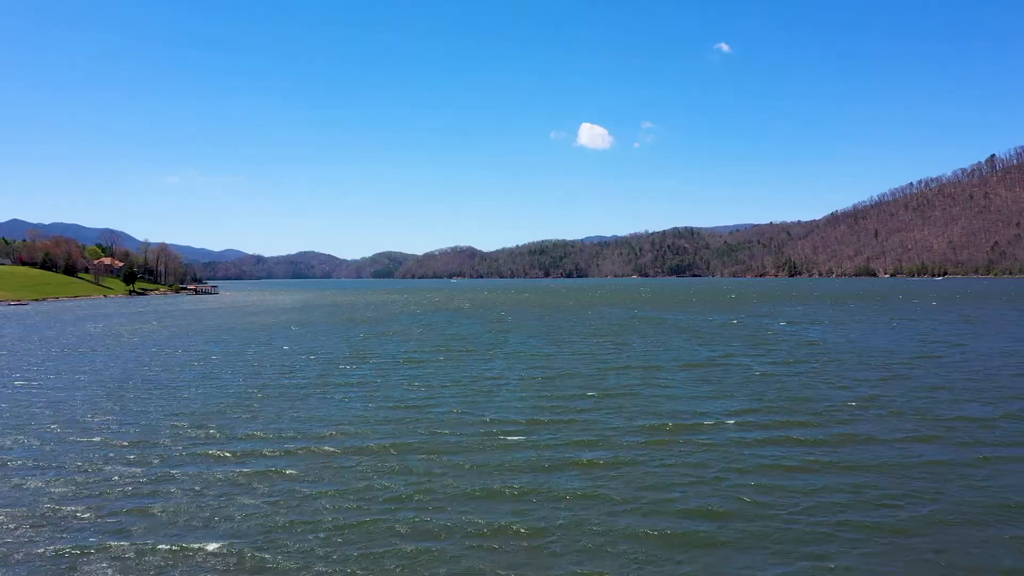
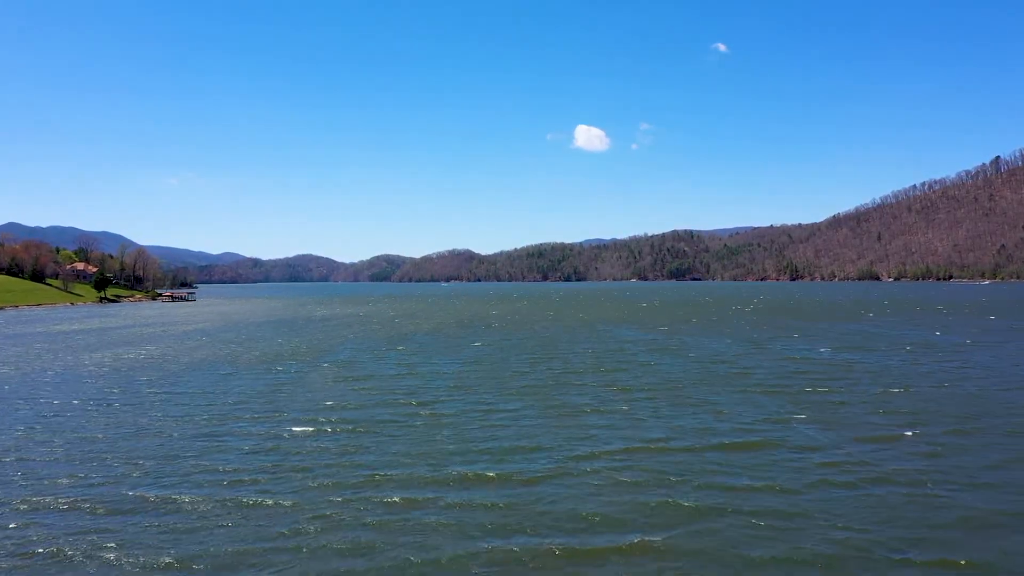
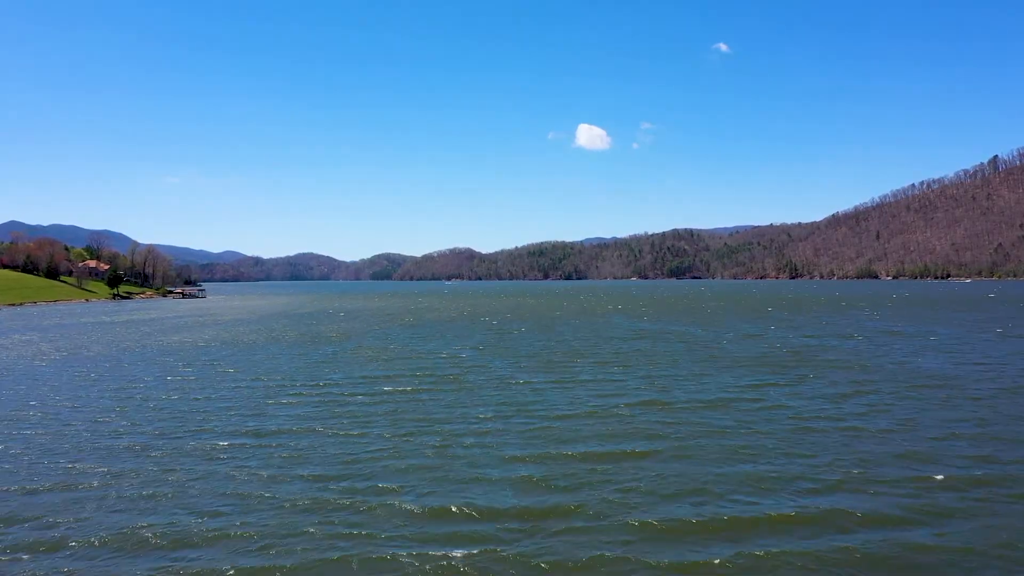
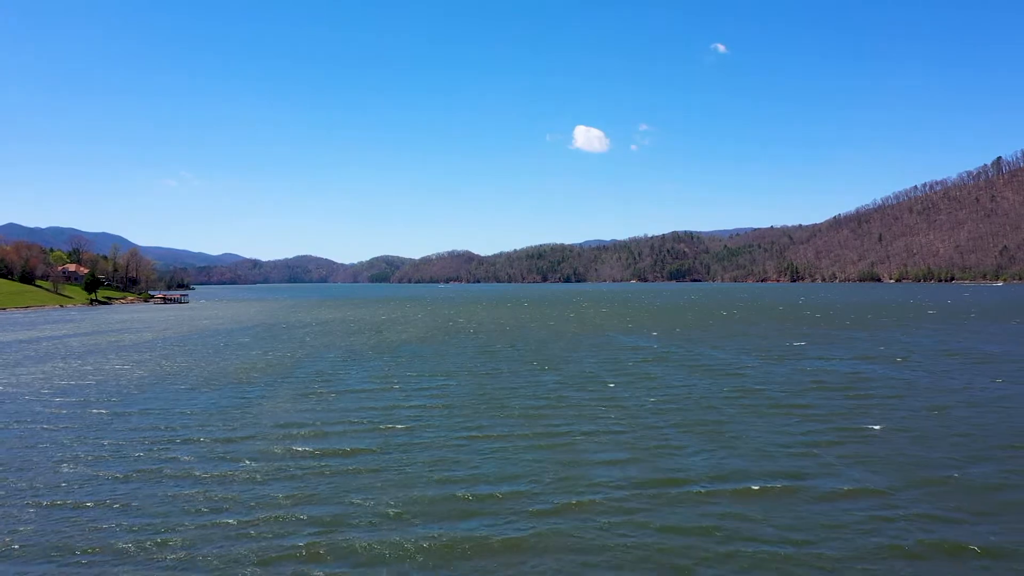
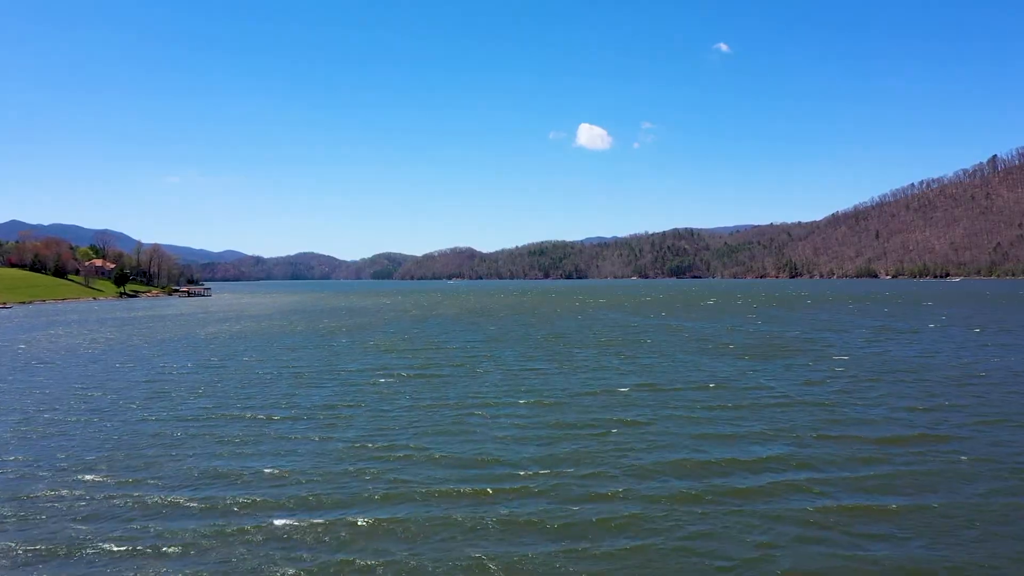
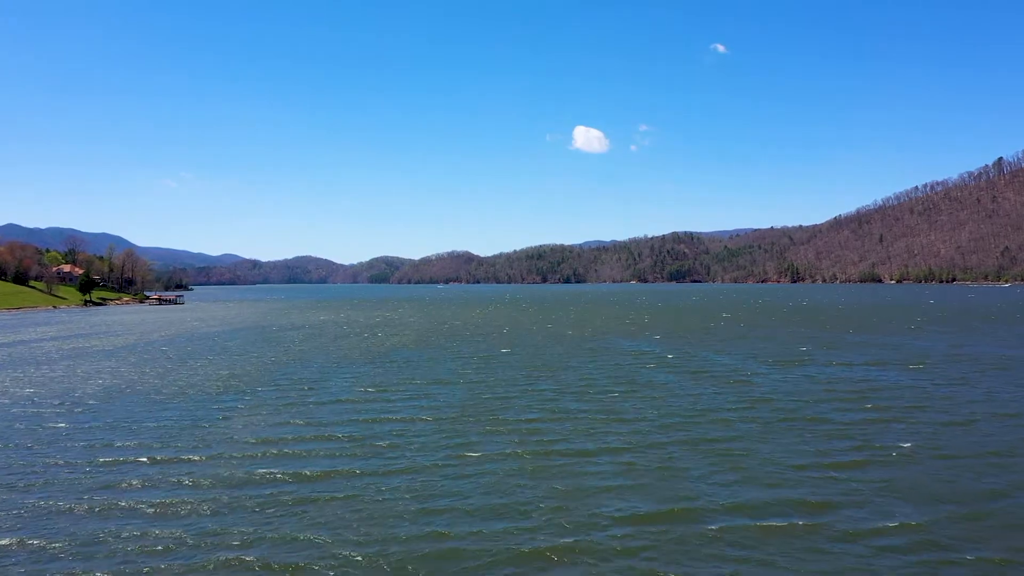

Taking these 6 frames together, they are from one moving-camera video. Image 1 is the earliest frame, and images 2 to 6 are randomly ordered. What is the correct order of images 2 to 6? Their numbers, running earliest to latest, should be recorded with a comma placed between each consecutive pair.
5, 3, 2, 4, 6
